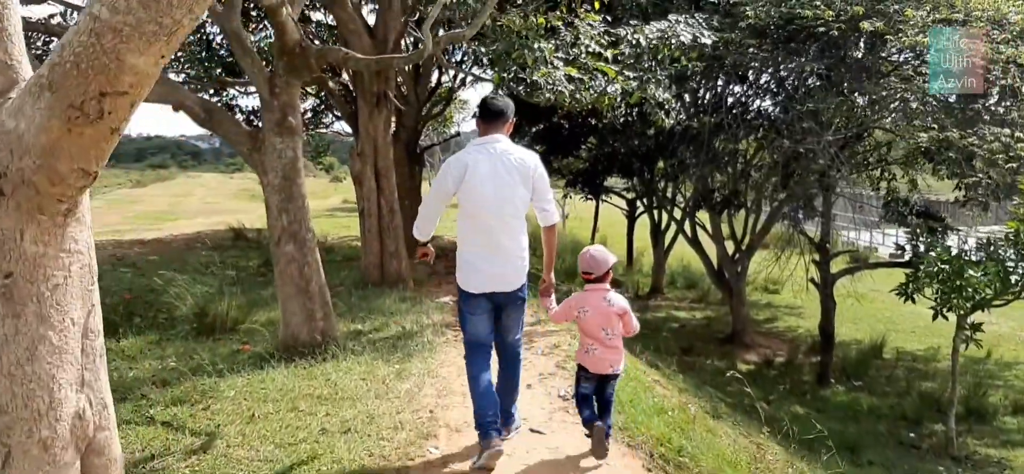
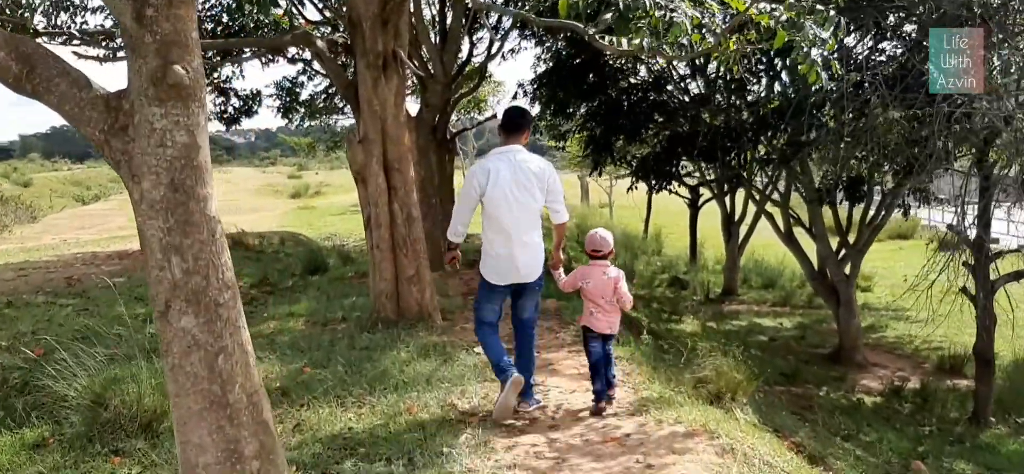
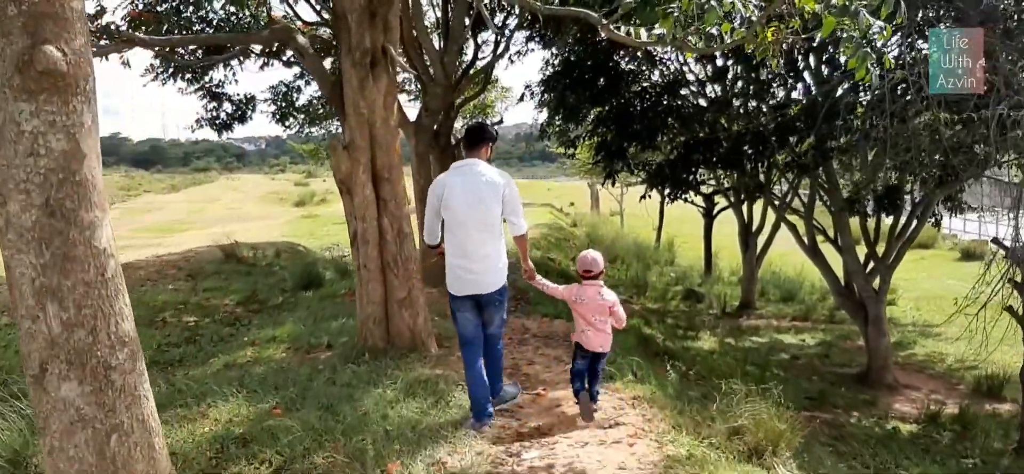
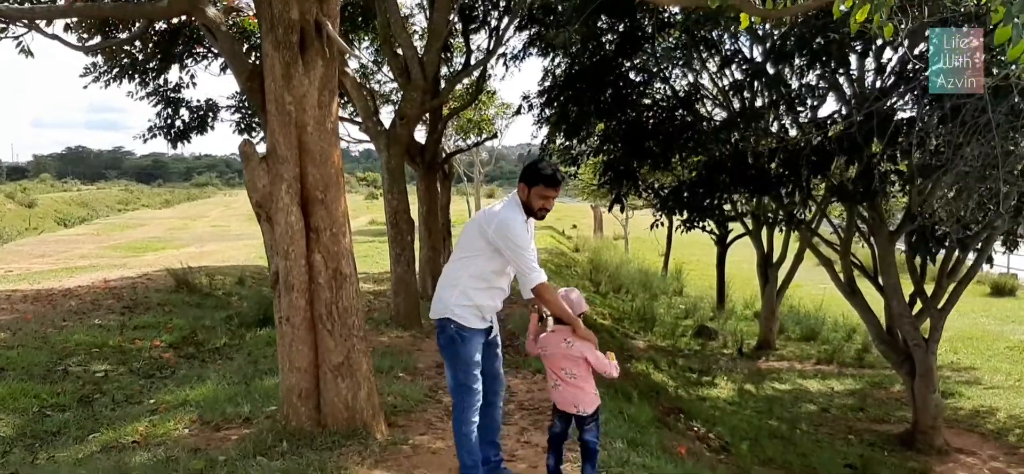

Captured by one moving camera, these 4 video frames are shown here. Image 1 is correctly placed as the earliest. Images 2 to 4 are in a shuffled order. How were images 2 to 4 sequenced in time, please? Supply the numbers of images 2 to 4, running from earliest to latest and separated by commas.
2, 3, 4
